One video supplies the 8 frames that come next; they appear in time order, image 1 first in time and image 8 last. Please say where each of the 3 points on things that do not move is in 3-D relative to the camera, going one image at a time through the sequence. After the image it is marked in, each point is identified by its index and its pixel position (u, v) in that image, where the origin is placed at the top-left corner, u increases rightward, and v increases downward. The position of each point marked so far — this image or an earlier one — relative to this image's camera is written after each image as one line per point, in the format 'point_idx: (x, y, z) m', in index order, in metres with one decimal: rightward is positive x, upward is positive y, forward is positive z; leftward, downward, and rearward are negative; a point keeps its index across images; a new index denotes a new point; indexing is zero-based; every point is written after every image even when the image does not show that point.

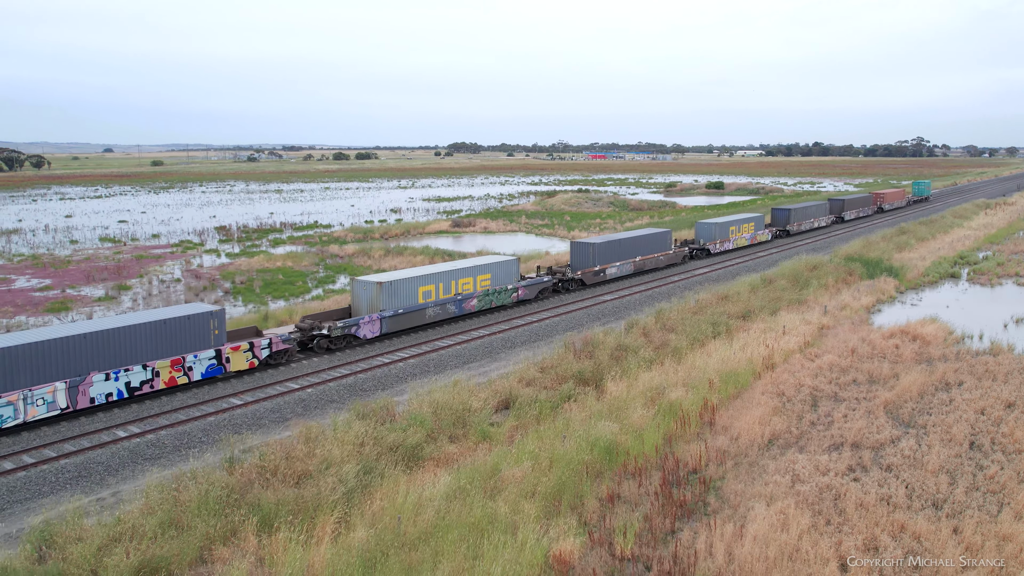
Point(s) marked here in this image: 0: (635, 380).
0: (+4.1, -2.9, +18.2) m
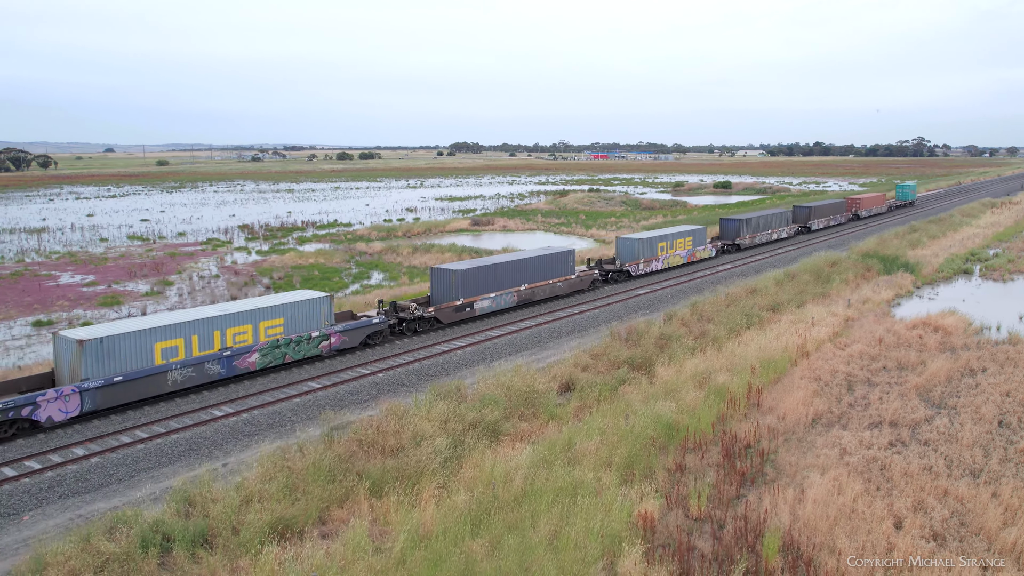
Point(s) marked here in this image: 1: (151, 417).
0: (+6.0, -2.7, +19.5) m
1: (-10.3, -3.7, +16.1) m
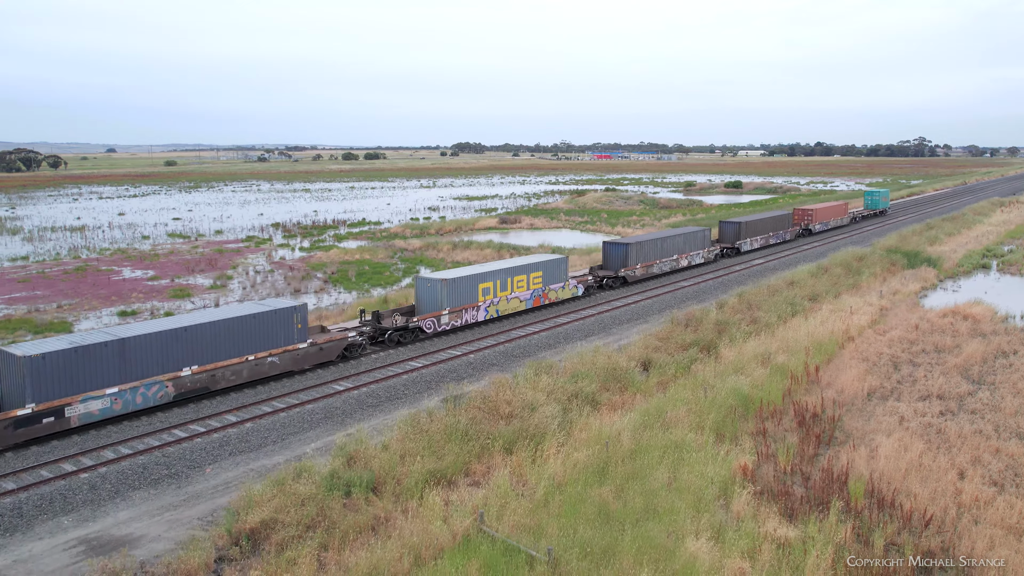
0: (+8.8, -2.3, +21.4) m
1: (-7.4, -3.3, +18.0) m
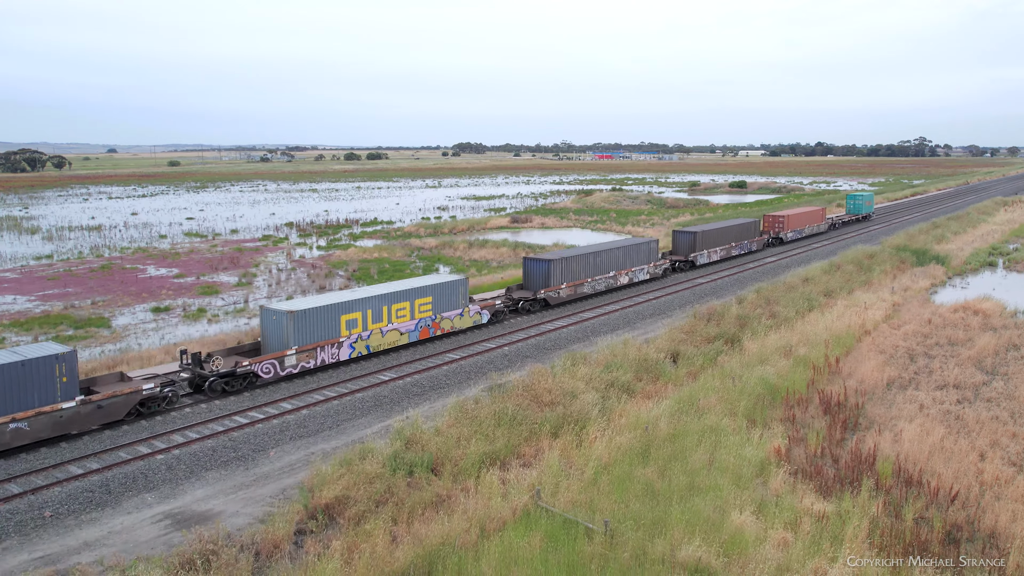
0: (+10.1, -2.1, +22.3) m
1: (-6.2, -3.1, +18.8) m
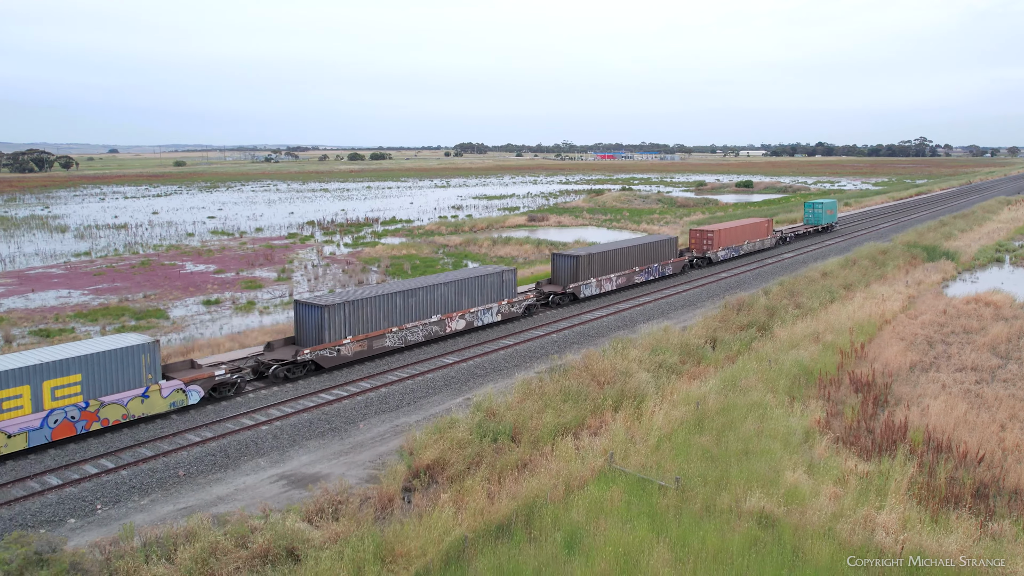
0: (+12.0, -1.7, +23.9) m
1: (-4.2, -2.8, +20.4) m
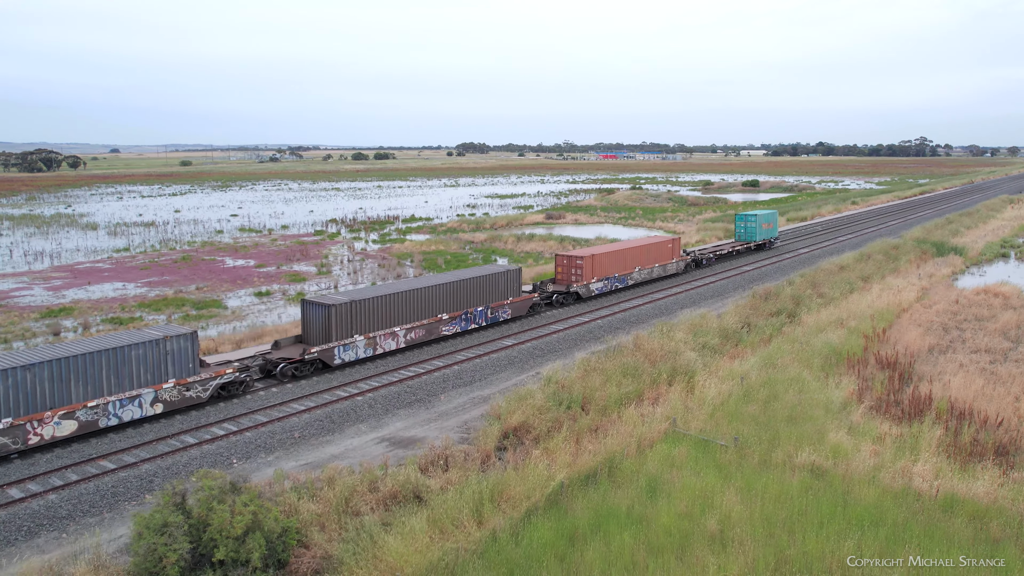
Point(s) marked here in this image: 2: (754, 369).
0: (+14.1, -1.2, +25.8) m
1: (-2.1, -2.3, +22.3) m
2: (+8.4, -2.9, +19.7) m
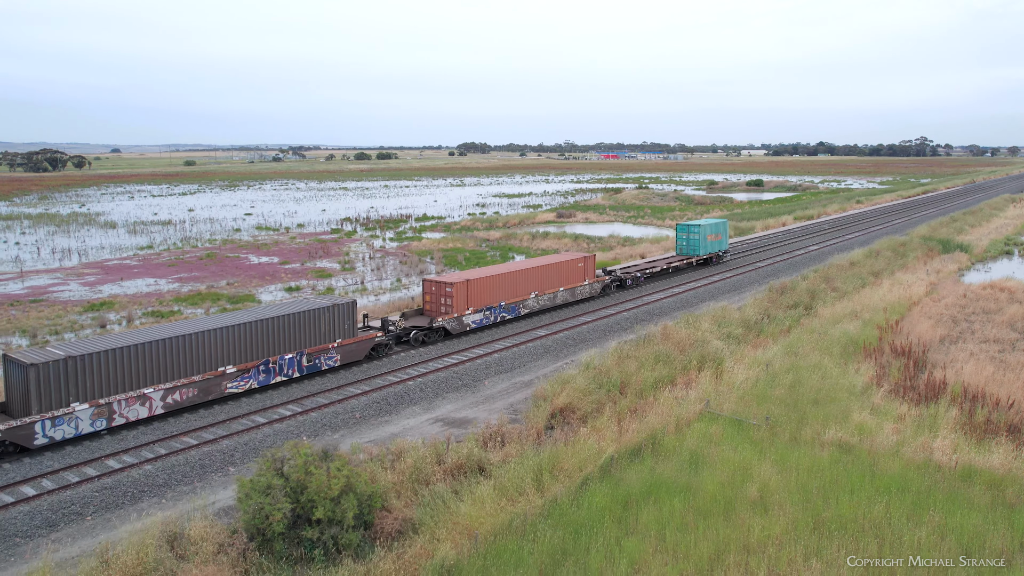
0: (+15.5, -1.0, +27.0) m
1: (-0.7, -2.0, +23.5) m
2: (+9.8, -2.6, +20.9) m
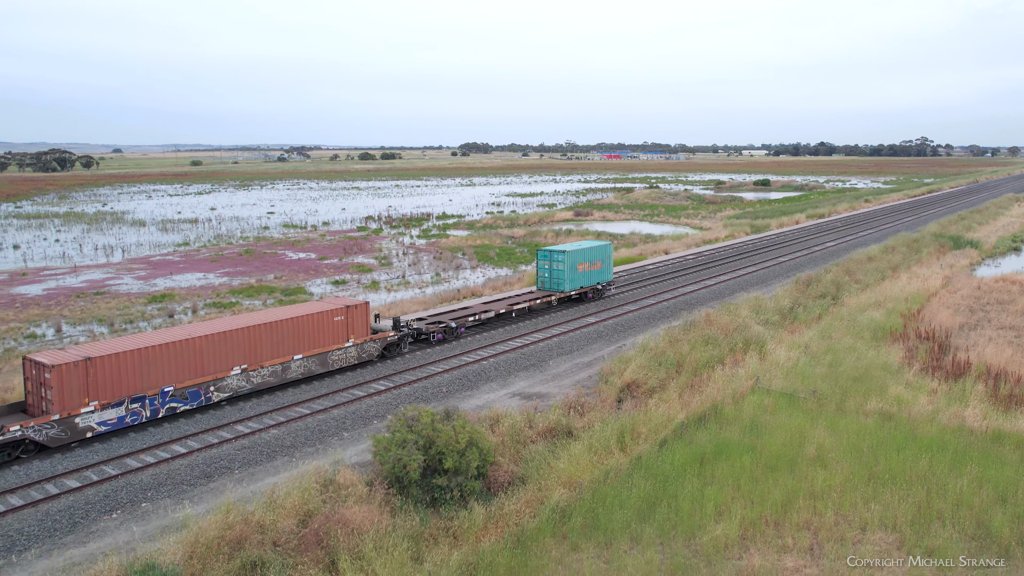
0: (+17.9, -0.5, +28.9) m
1: (+1.6, -1.6, +25.4) m
2: (+12.2, -2.1, +22.7) m
